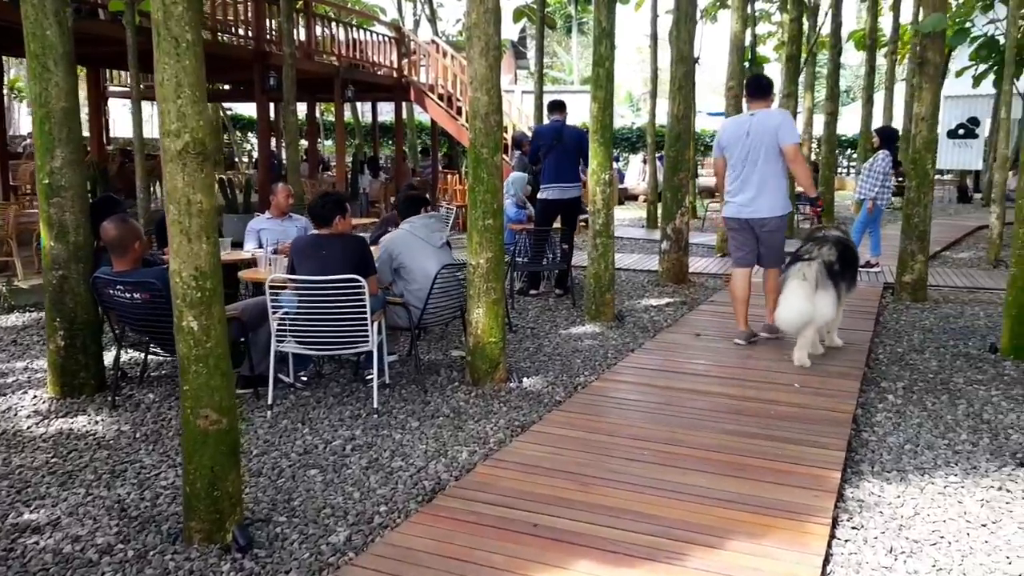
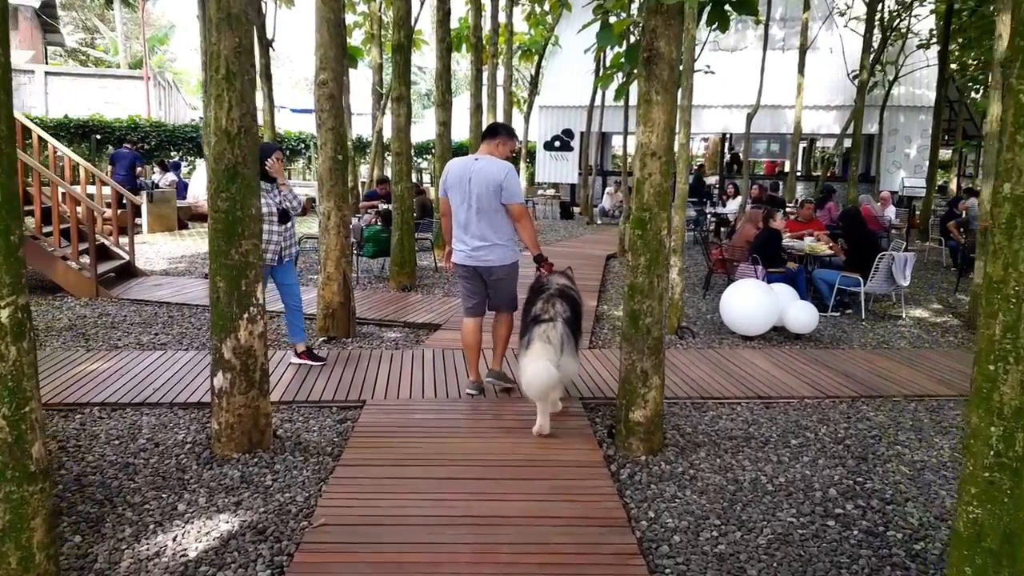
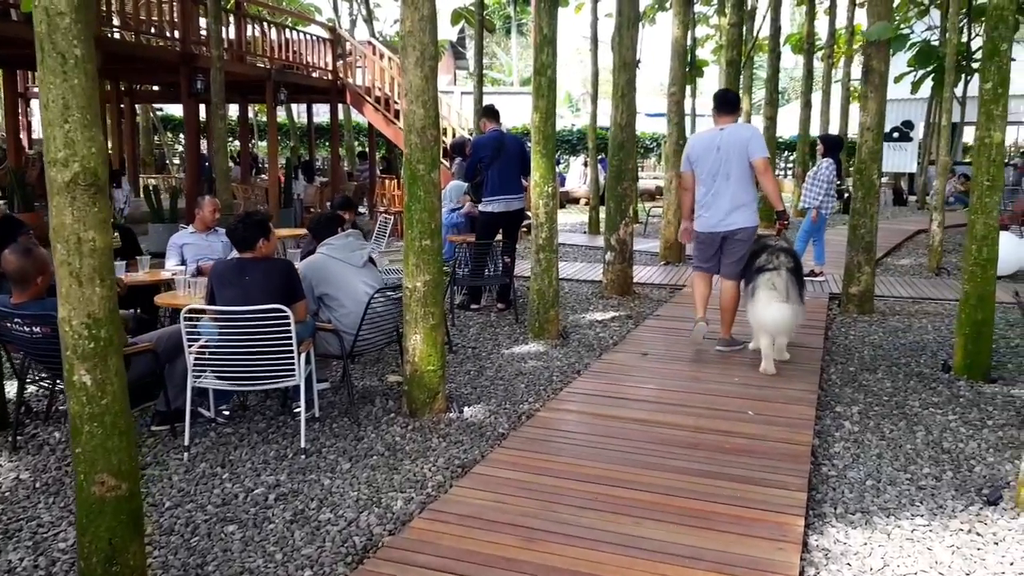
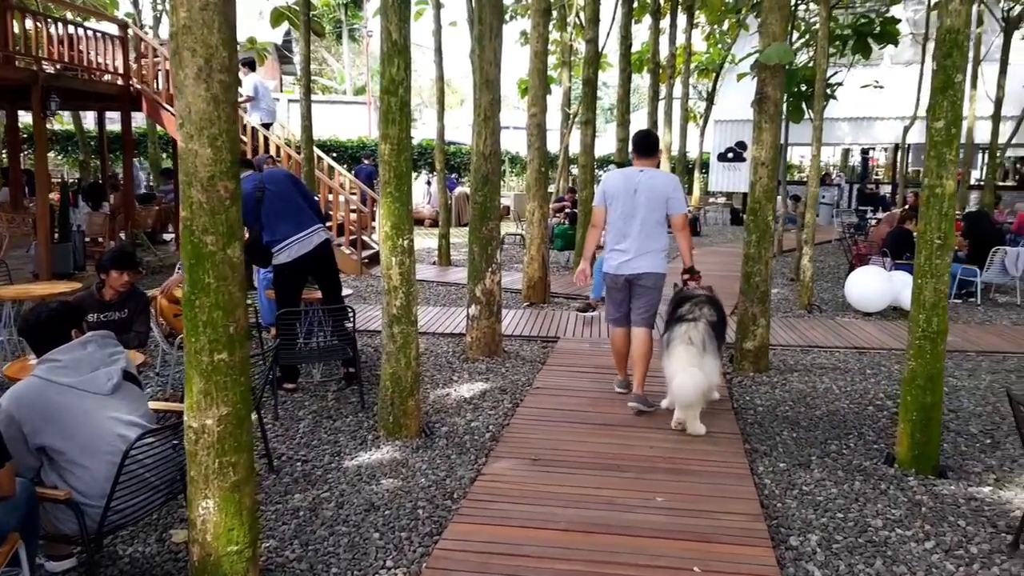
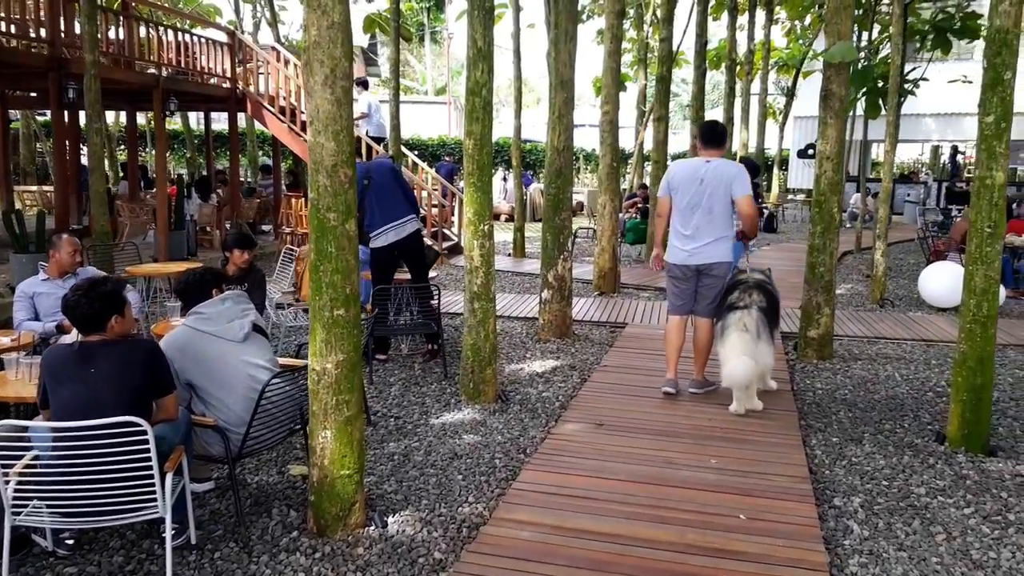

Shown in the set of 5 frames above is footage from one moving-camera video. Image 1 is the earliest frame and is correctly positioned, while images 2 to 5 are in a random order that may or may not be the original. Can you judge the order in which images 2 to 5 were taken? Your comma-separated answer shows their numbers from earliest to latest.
3, 5, 4, 2
